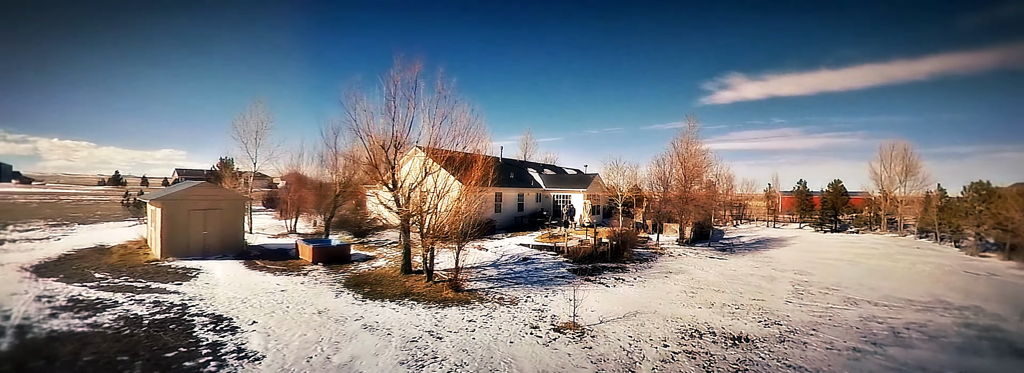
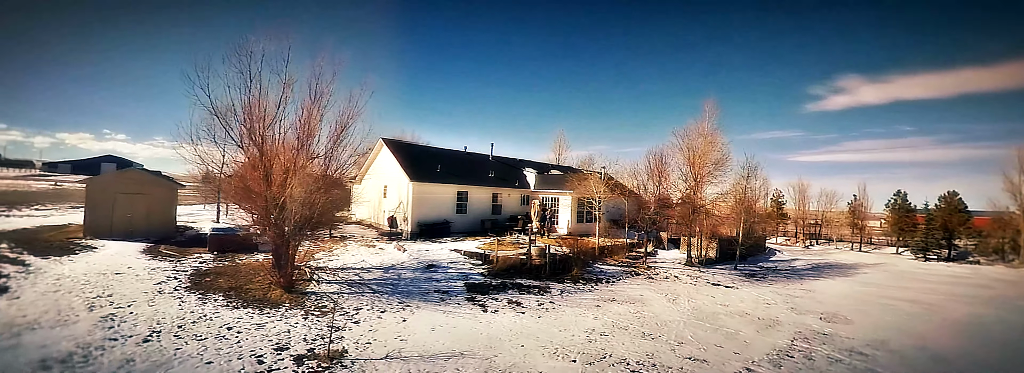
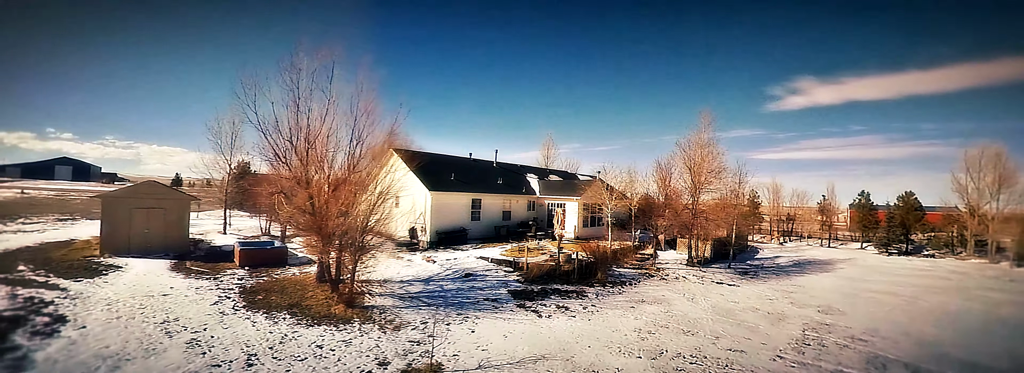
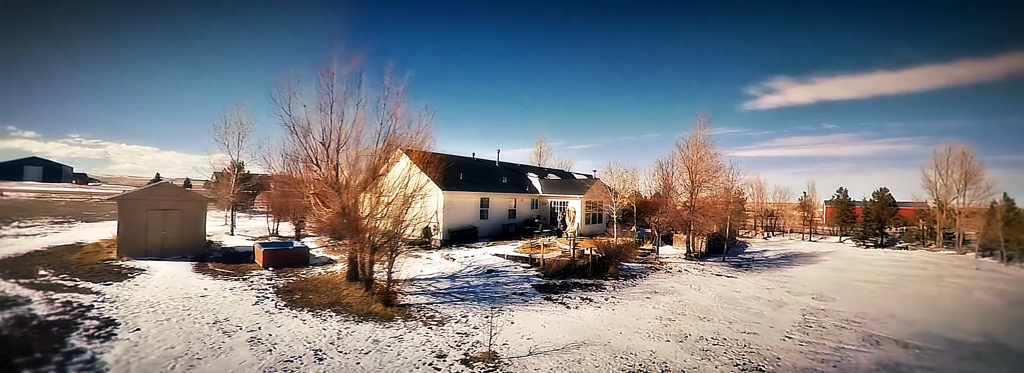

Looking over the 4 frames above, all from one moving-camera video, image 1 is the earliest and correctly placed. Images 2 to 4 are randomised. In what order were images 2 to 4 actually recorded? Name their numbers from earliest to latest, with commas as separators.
4, 3, 2
